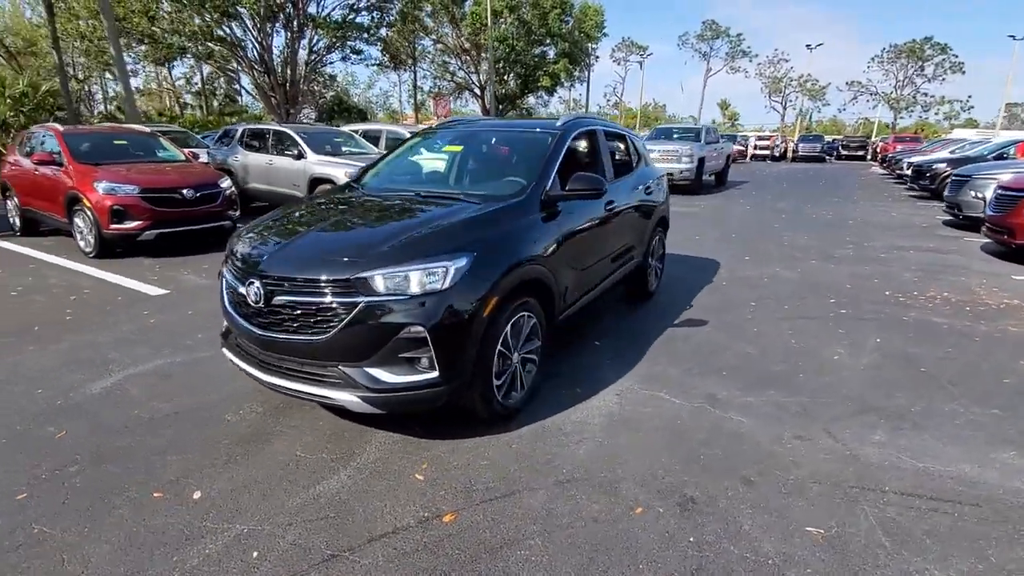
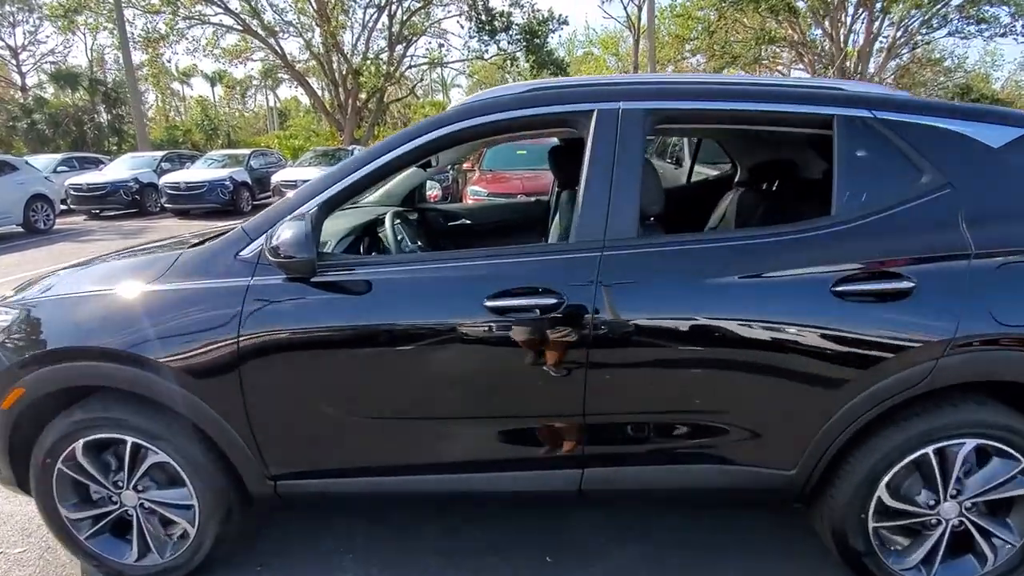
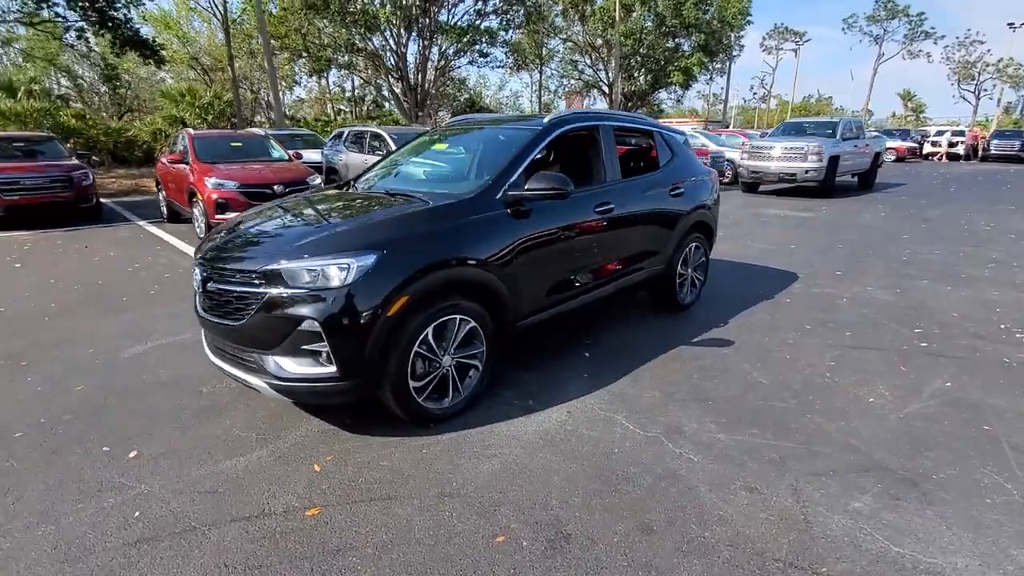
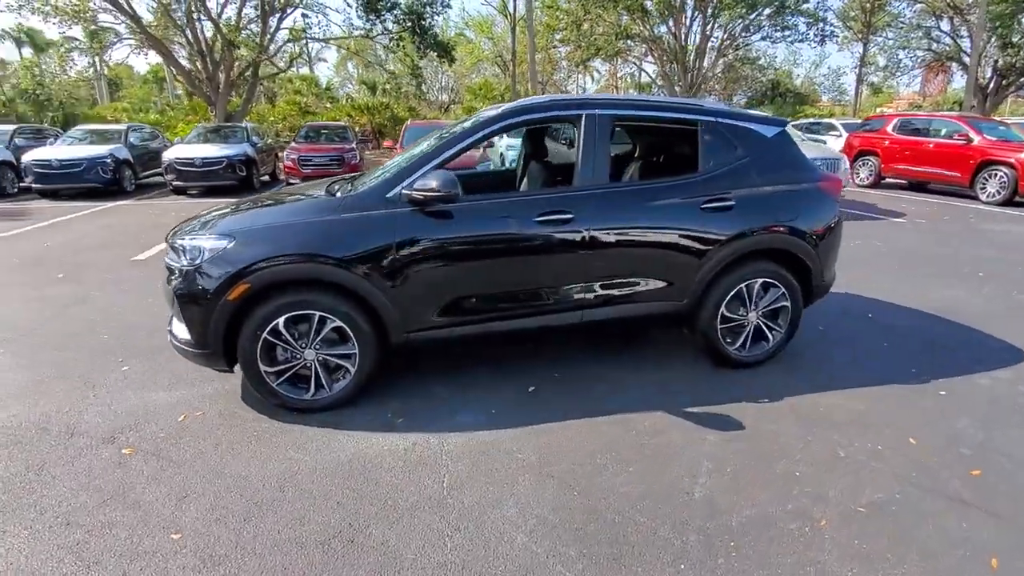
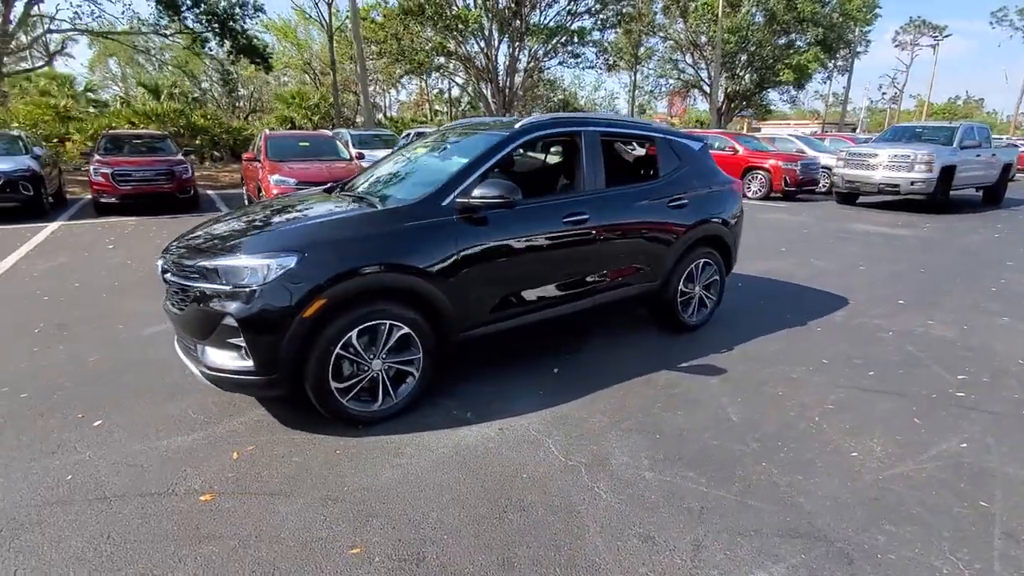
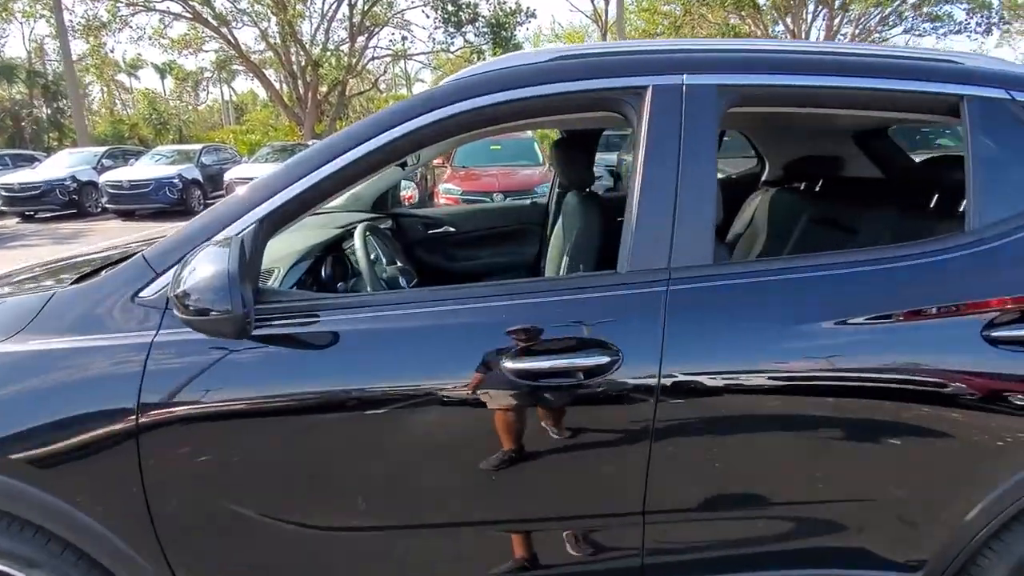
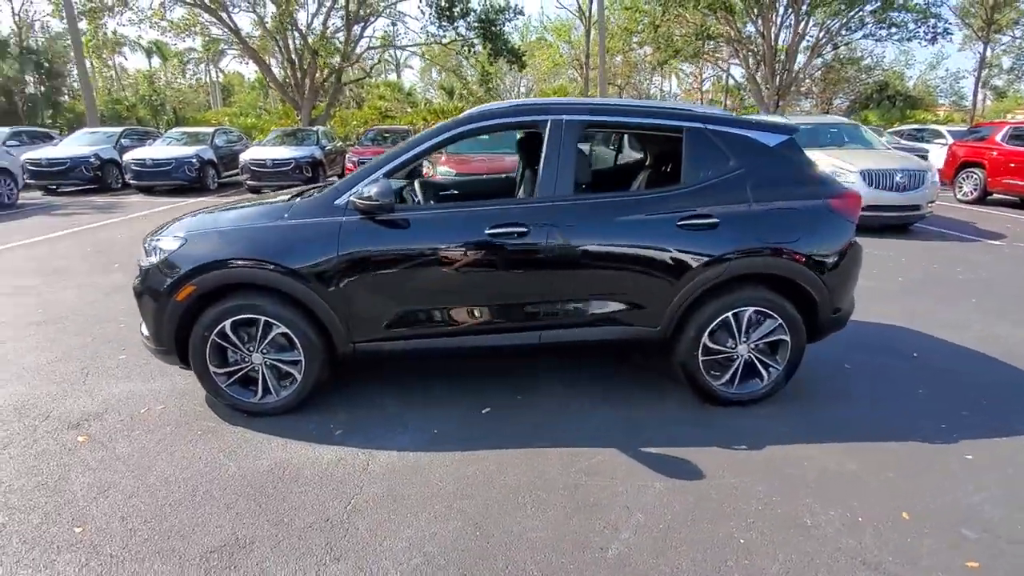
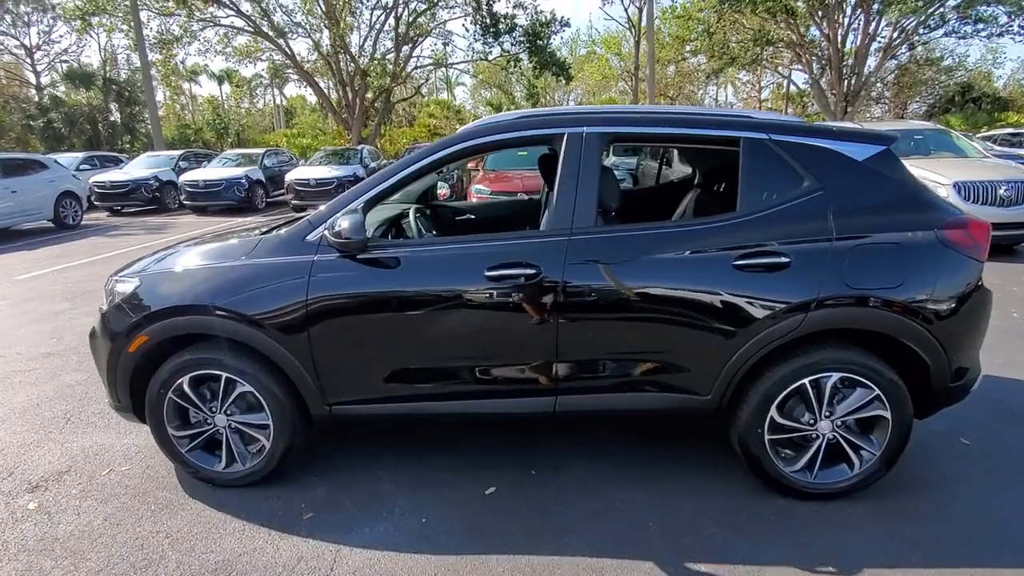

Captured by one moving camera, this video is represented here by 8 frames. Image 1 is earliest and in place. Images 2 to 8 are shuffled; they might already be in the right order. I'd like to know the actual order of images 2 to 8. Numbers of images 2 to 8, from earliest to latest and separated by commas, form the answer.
3, 5, 4, 7, 8, 2, 6
